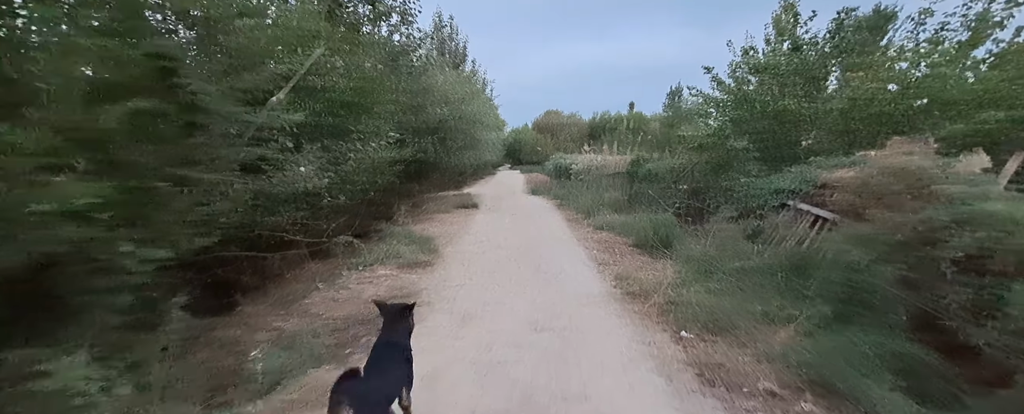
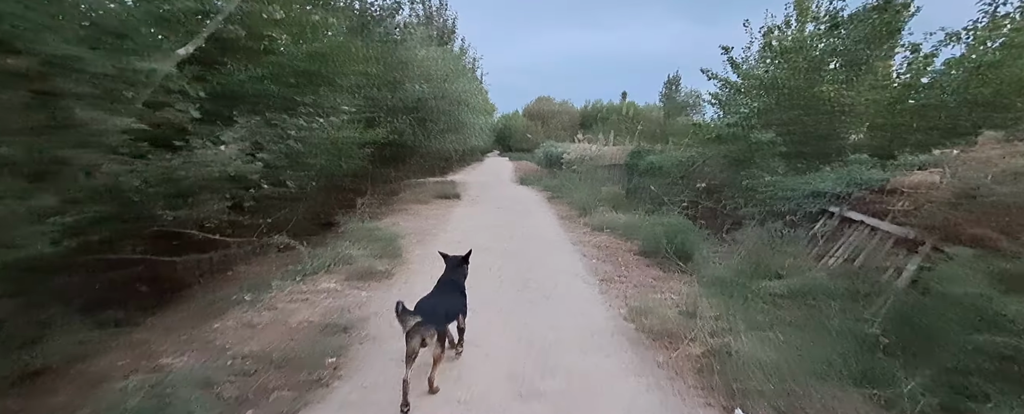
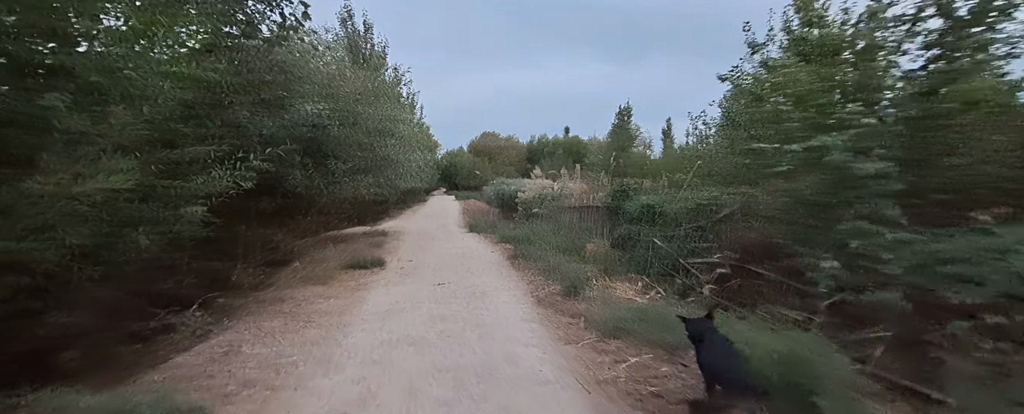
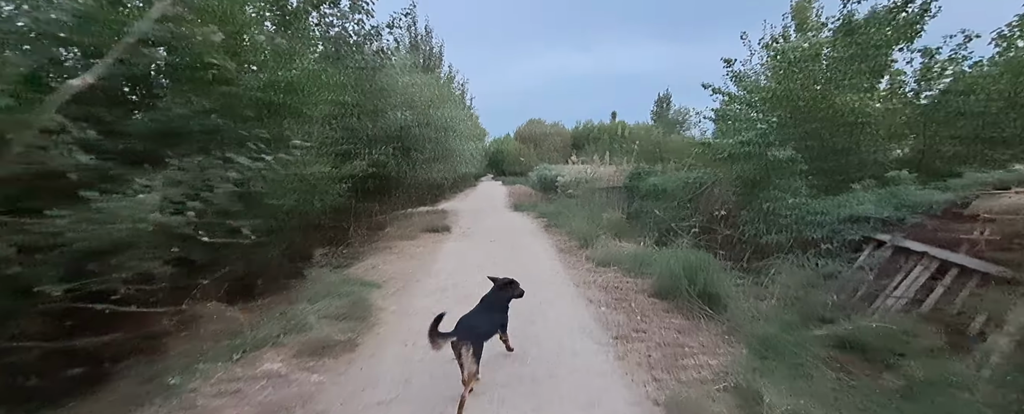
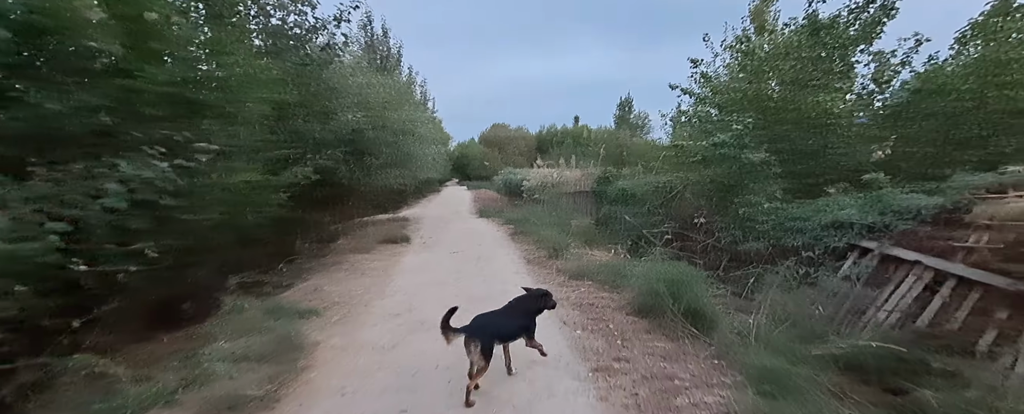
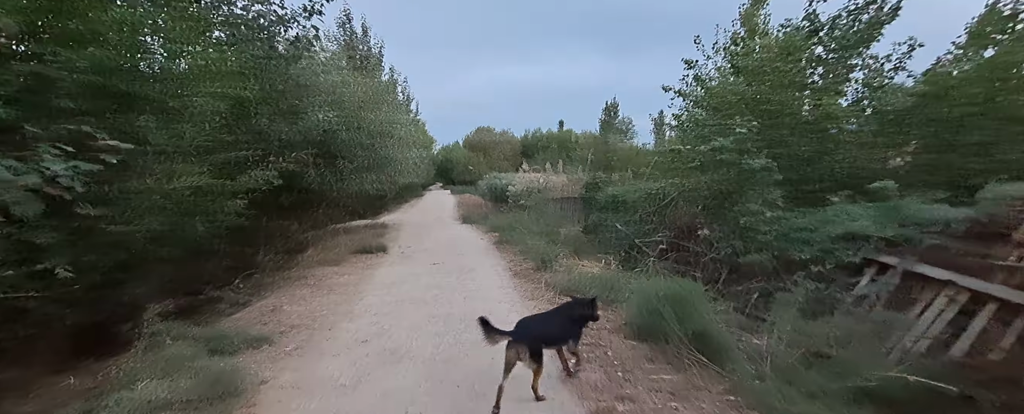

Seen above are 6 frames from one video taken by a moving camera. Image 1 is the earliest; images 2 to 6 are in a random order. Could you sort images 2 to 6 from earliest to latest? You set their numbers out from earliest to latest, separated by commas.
2, 4, 5, 6, 3
